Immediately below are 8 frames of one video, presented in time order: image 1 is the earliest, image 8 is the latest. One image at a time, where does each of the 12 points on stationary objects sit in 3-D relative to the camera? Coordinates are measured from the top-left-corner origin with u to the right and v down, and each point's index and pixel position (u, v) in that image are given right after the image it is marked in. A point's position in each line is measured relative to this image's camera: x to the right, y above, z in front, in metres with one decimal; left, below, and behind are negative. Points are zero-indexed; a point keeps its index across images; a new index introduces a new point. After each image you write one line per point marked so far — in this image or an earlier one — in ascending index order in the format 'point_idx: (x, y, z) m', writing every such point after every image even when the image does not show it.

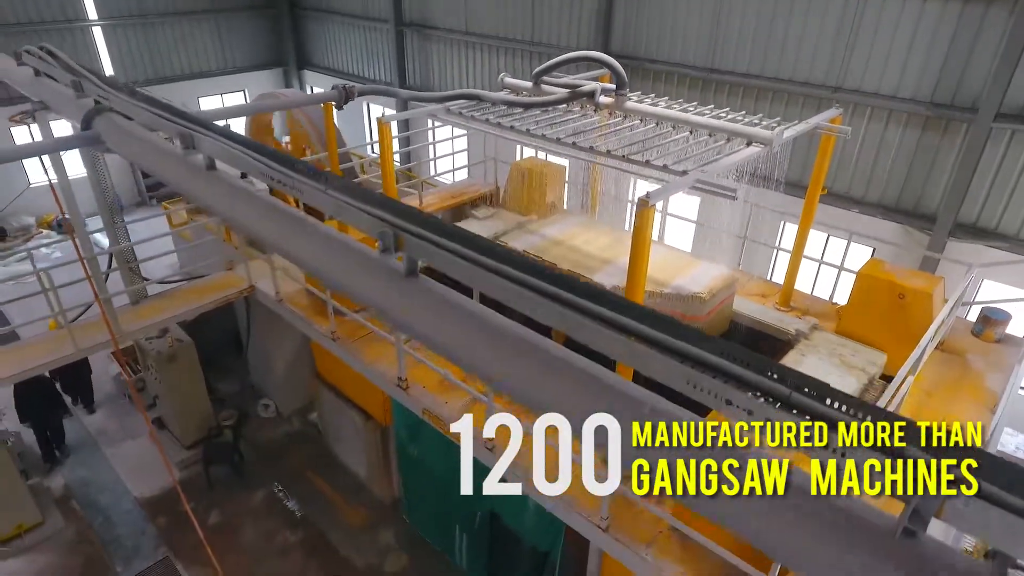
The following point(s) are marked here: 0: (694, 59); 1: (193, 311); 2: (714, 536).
0: (+2.3, +2.9, +7.7) m
1: (-2.9, -0.2, +5.7) m
2: (+1.1, -1.4, +3.4) m
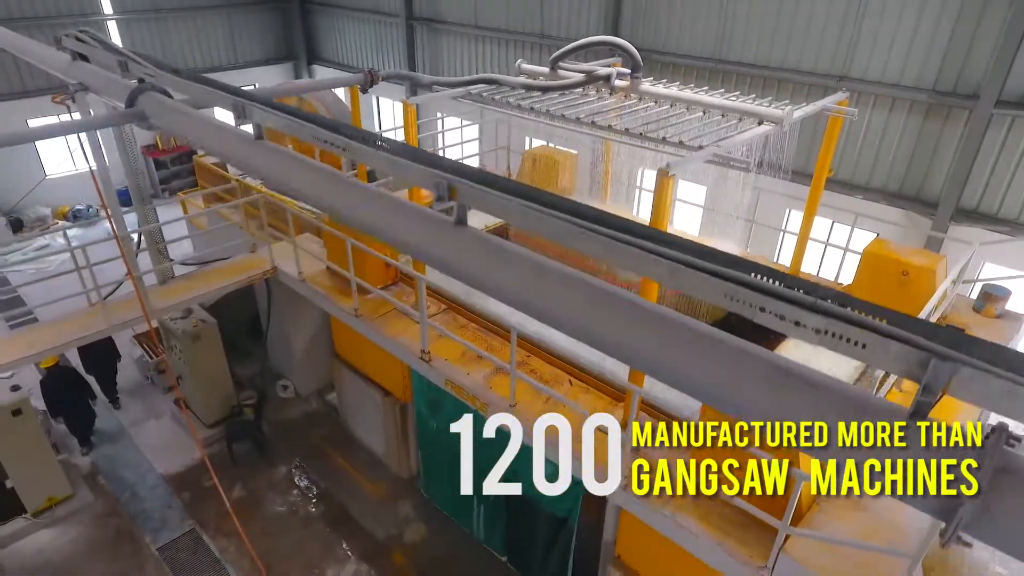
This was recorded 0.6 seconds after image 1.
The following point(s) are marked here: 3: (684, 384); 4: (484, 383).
0: (+2.5, +3.1, +7.9) m
1: (-2.8, 0.0, +5.8) m
2: (+1.2, -1.2, +3.5) m
3: (+0.5, -0.2, +1.6) m
4: (-0.2, -0.7, +4.6) m
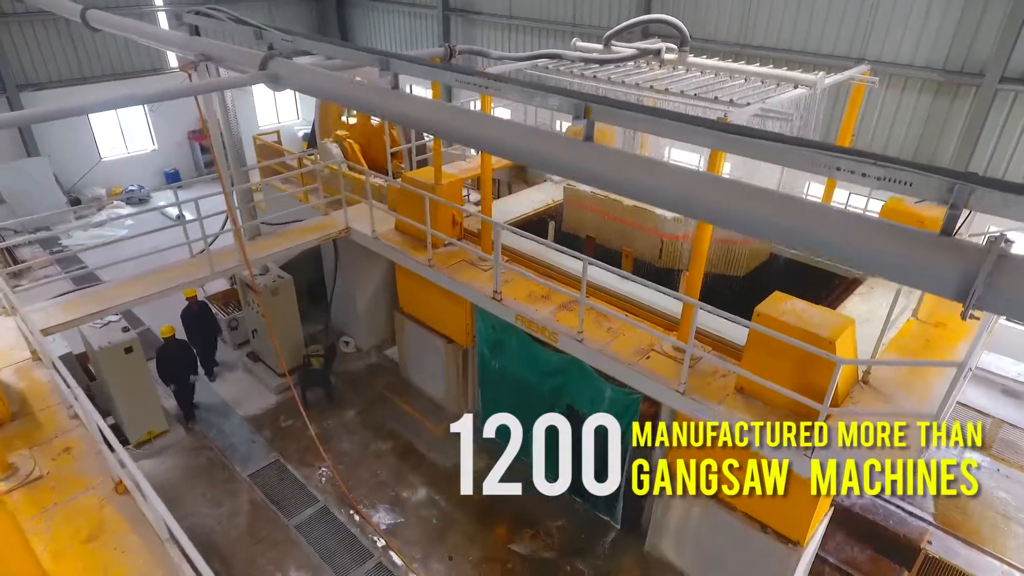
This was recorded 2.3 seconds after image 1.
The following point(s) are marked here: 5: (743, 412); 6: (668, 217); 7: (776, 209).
0: (+3.0, +3.5, +8.6) m
1: (-2.3, +0.4, +6.5) m
2: (+1.8, -0.7, +4.2) m
3: (+1.0, +0.2, +2.3) m
4: (+0.3, -0.2, +5.2) m
5: (+1.6, -0.8, +4.2) m
6: (+1.4, +0.6, +5.6) m
7: (+1.0, +0.3, +2.3) m
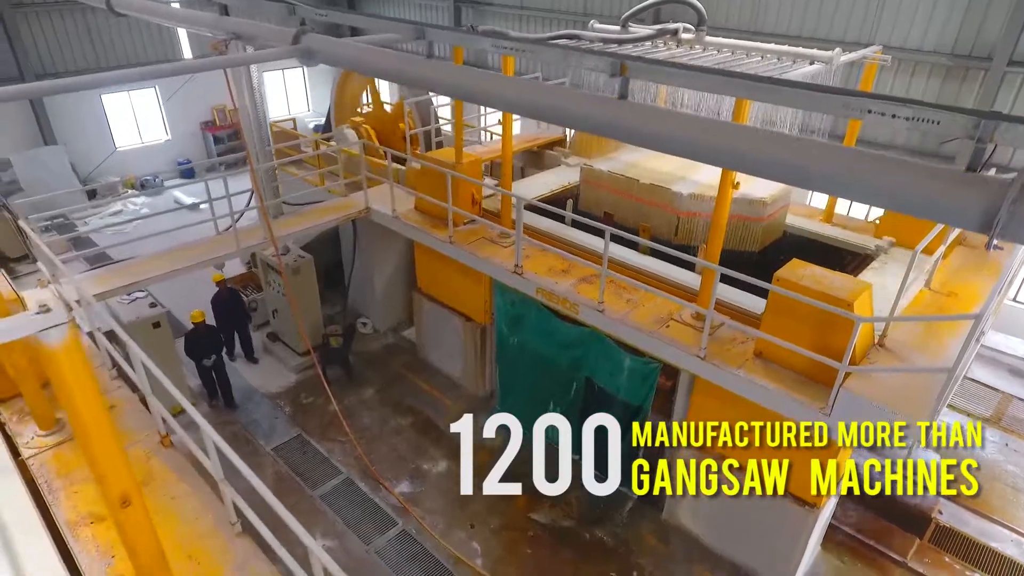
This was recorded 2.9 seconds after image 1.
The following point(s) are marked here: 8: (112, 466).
0: (+3.2, +3.8, +8.7) m
1: (-2.1, +0.7, +6.7) m
2: (+2.0, -0.5, +4.3) m
3: (+1.2, +0.4, +2.4) m
4: (+0.5, 0.0, +5.4) m
5: (+1.8, -0.6, +4.3) m
6: (+1.6, +0.9, +5.7) m
7: (+1.2, +0.5, +2.4) m
8: (-1.2, -0.5, +1.9) m
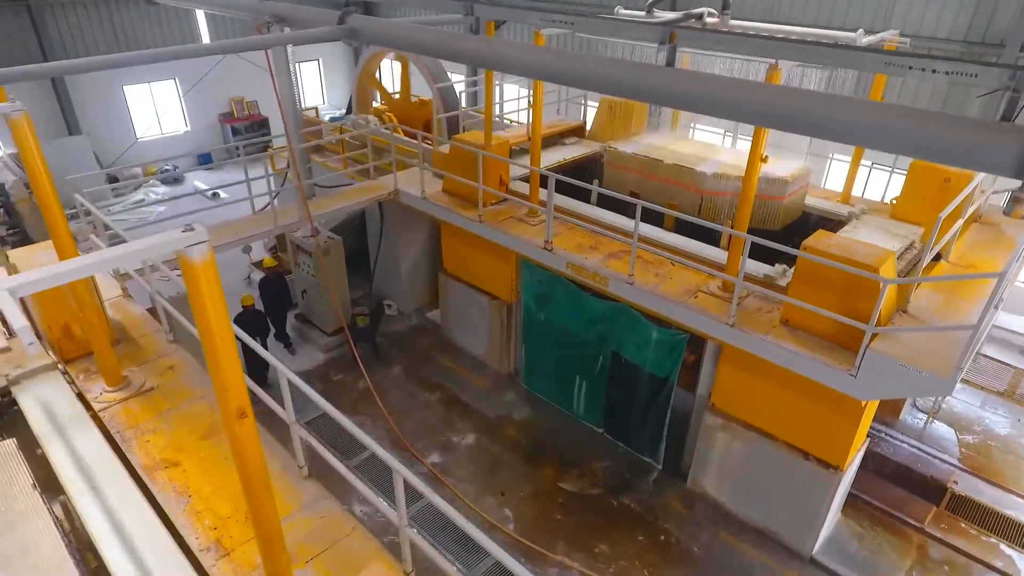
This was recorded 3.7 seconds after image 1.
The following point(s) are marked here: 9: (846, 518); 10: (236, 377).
0: (+3.5, +4.0, +8.9) m
1: (-1.8, +0.9, +6.9) m
2: (+2.2, -0.3, +4.5) m
3: (+1.4, +0.7, +2.6) m
4: (+0.8, +0.2, +5.6) m
5: (+2.1, -0.4, +4.5) m
6: (+1.9, +1.1, +5.9) m
7: (+1.4, +0.7, +2.6) m
8: (-0.9, -0.3, +2.1) m
9: (+3.1, -2.1, +5.6) m
10: (-0.9, -0.3, +2.1) m
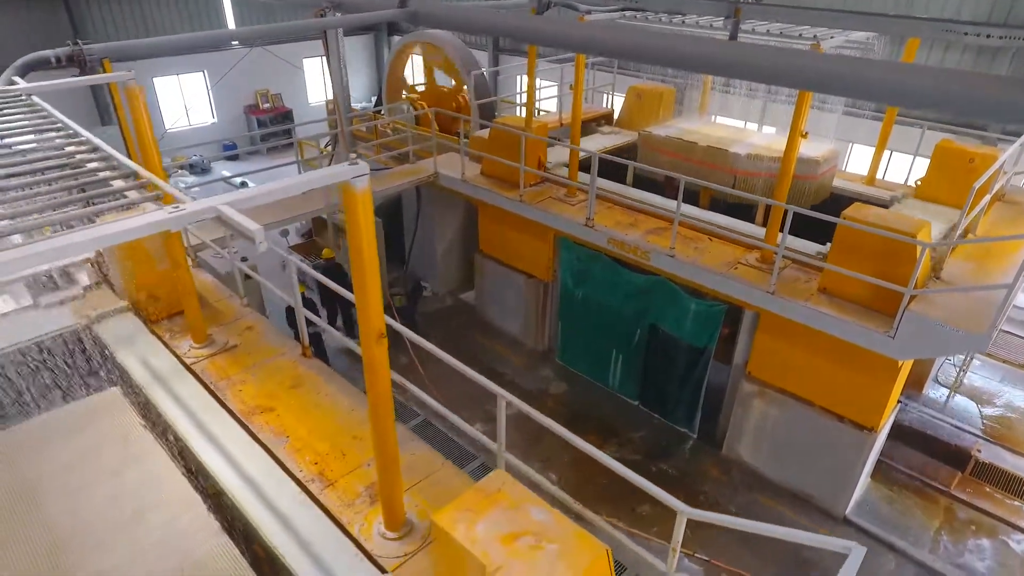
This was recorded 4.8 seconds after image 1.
0: (+4.0, +4.2, +9.1) m
1: (-1.3, +1.2, +7.1) m
2: (+2.7, 0.0, +4.8) m
3: (+1.9, +0.9, +2.9) m
4: (+1.2, +0.5, +5.8) m
5: (+2.5, -0.1, +4.8) m
6: (+2.3, +1.4, +6.2) m
7: (+1.9, +1.0, +2.8) m
8: (-0.5, -0.1, +2.4) m
9: (+3.5, -1.9, +5.9) m
10: (-0.5, -0.1, +2.3) m
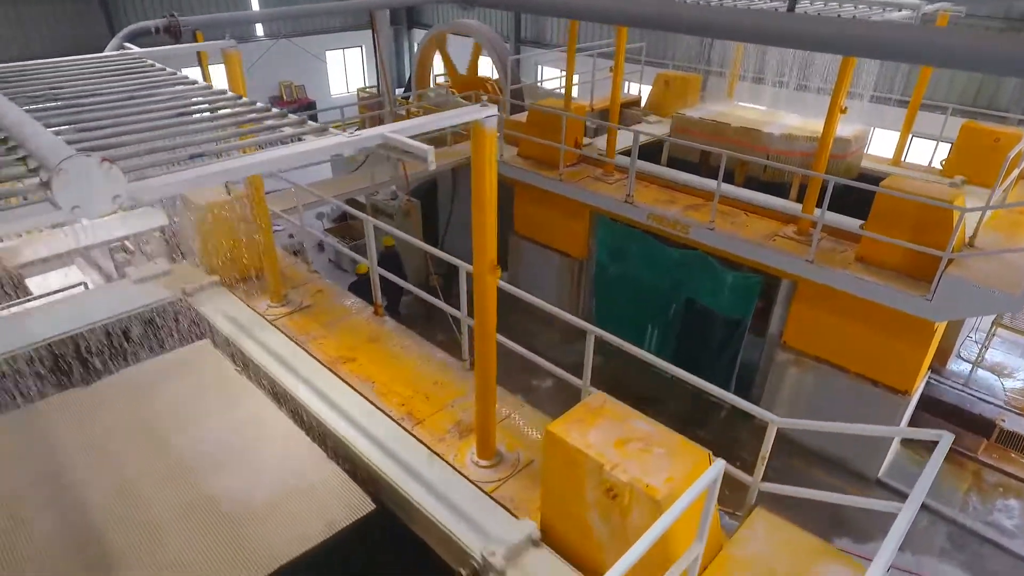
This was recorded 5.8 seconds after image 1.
0: (+4.4, +4.5, +9.4) m
1: (-0.9, +1.4, +7.4) m
2: (+3.1, +0.2, +5.0) m
3: (+2.3, +1.2, +3.1) m
4: (+1.7, +0.7, +6.1) m
5: (+2.9, +0.1, +5.0) m
6: (+2.8, +1.6, +6.4) m
7: (+2.3, +1.3, +3.1) m
8: (-0.1, +0.2, +2.6) m
9: (+3.9, -1.6, +6.1) m
10: (-0.1, +0.2, +2.6) m
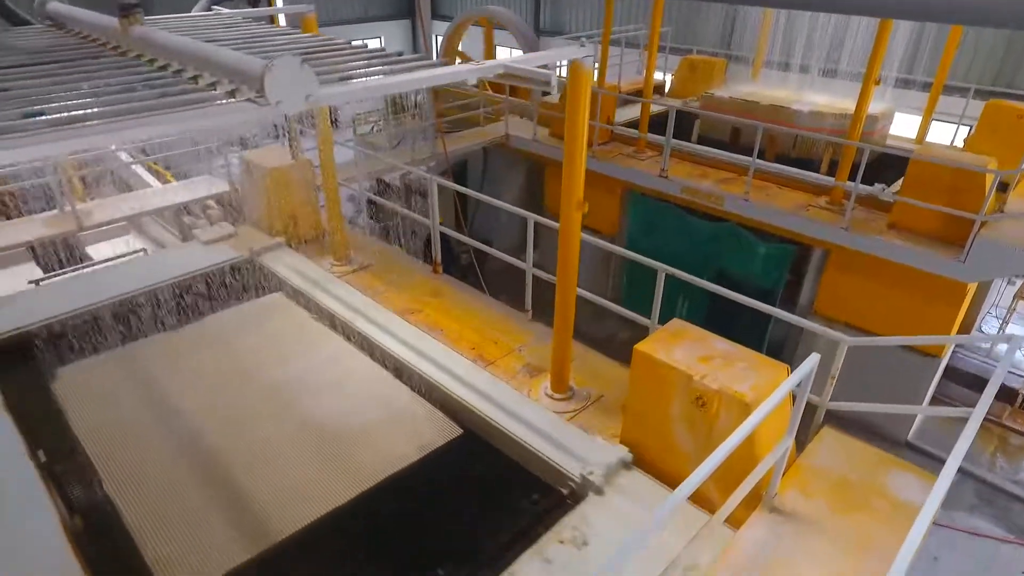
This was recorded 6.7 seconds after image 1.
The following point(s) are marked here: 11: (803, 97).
0: (+4.8, +4.8, +9.6) m
1: (-0.5, +1.7, +7.6) m
2: (+3.5, +0.5, +5.2) m
3: (+2.7, +1.5, +3.3) m
4: (+2.1, +1.0, +6.3) m
5: (+3.3, +0.4, +5.2) m
6: (+3.2, +1.9, +6.6) m
7: (+2.7, +1.6, +3.3) m
8: (+0.3, +0.5, +2.8) m
9: (+4.3, -1.3, +6.3) m
10: (+0.3, +0.5, +2.8) m
11: (+3.5, +2.3, +7.3) m
